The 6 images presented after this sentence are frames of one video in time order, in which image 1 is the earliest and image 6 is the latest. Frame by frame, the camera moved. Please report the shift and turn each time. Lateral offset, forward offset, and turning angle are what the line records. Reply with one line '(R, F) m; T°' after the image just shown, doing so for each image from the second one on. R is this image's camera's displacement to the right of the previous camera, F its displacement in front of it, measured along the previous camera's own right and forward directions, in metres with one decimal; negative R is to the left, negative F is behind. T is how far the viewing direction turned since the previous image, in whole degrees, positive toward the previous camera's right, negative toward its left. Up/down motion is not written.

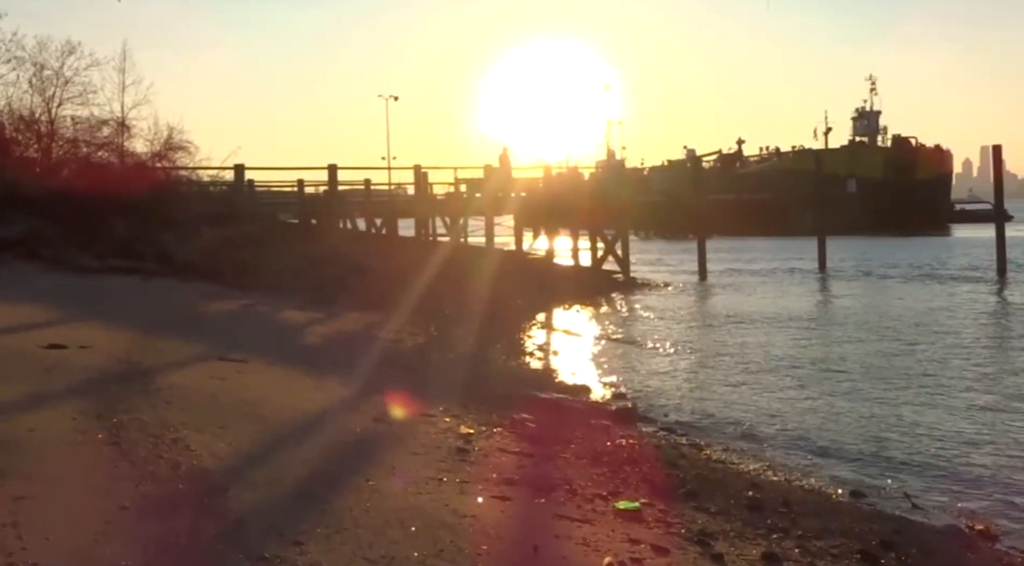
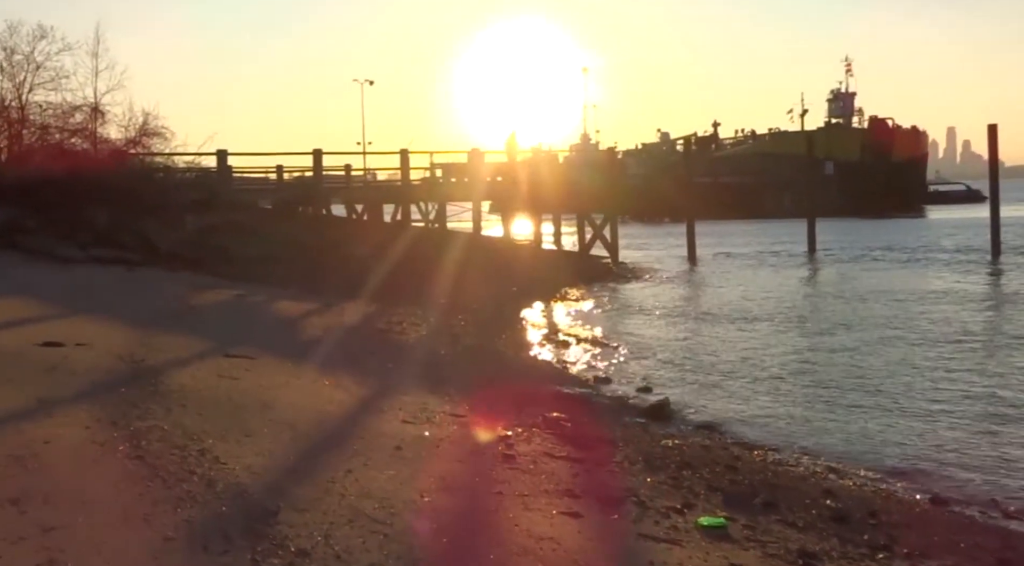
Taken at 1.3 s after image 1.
(-0.5, +0.6) m; +1°
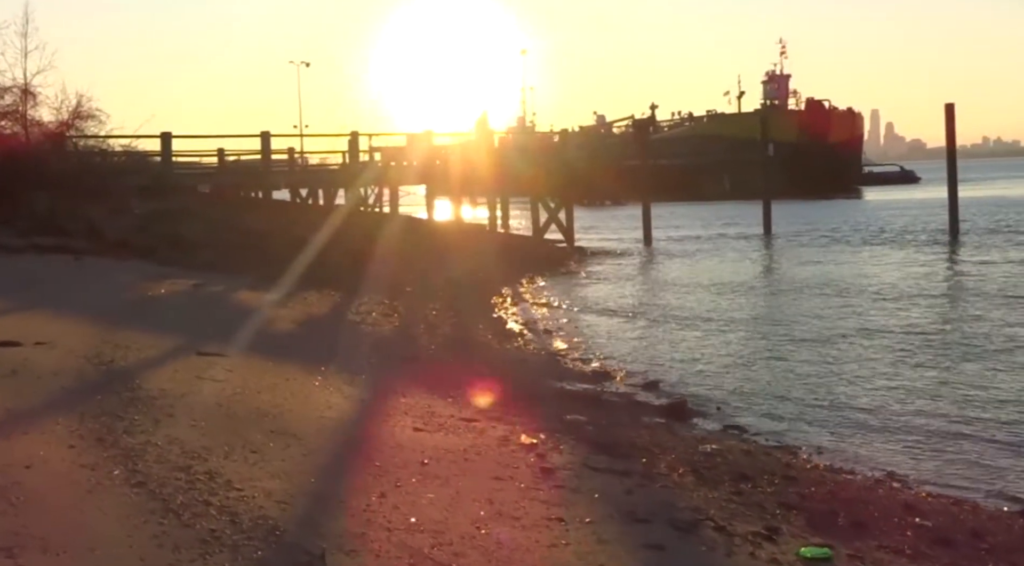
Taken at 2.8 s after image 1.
(-0.7, +0.9) m; +3°
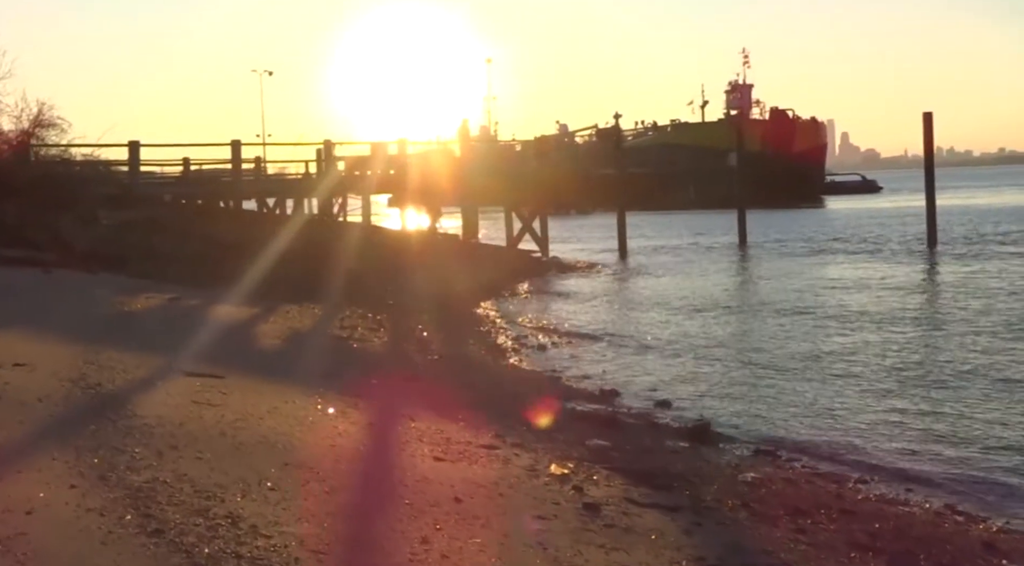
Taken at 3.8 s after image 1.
(-0.5, +0.6) m; +2°
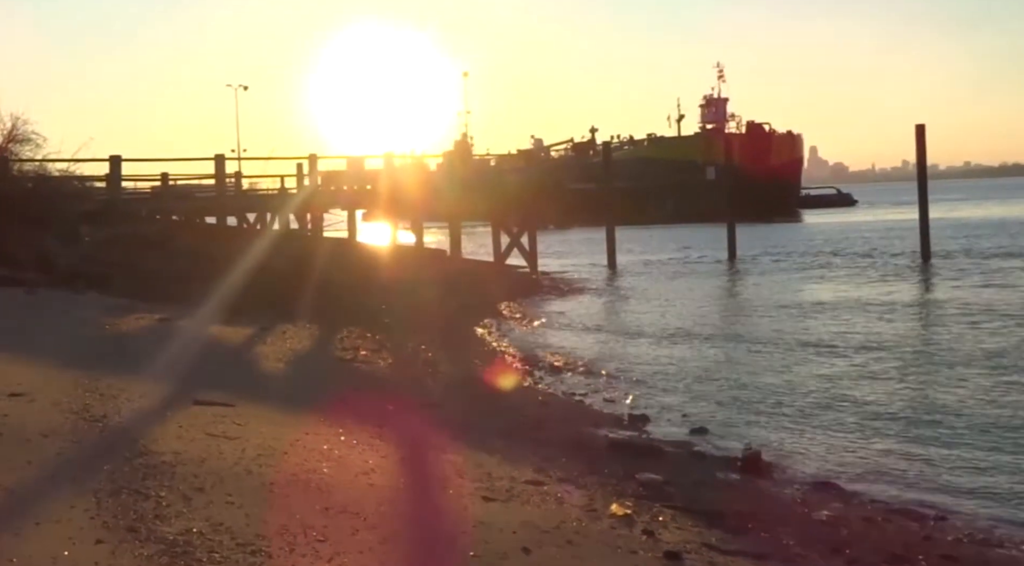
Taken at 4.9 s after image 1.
(-0.6, +0.7) m; +1°
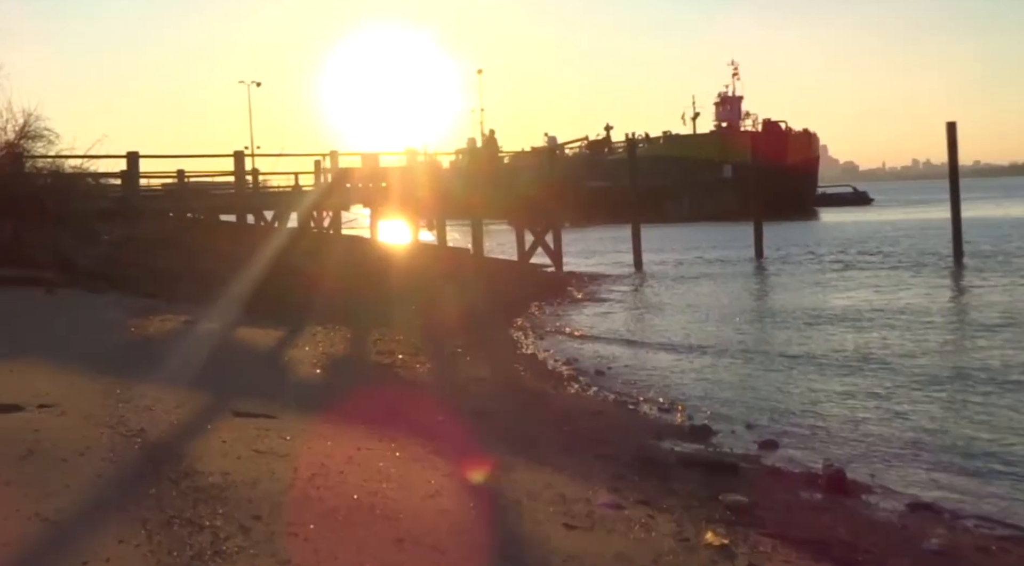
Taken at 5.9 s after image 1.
(-0.5, +0.7) m; -1°
